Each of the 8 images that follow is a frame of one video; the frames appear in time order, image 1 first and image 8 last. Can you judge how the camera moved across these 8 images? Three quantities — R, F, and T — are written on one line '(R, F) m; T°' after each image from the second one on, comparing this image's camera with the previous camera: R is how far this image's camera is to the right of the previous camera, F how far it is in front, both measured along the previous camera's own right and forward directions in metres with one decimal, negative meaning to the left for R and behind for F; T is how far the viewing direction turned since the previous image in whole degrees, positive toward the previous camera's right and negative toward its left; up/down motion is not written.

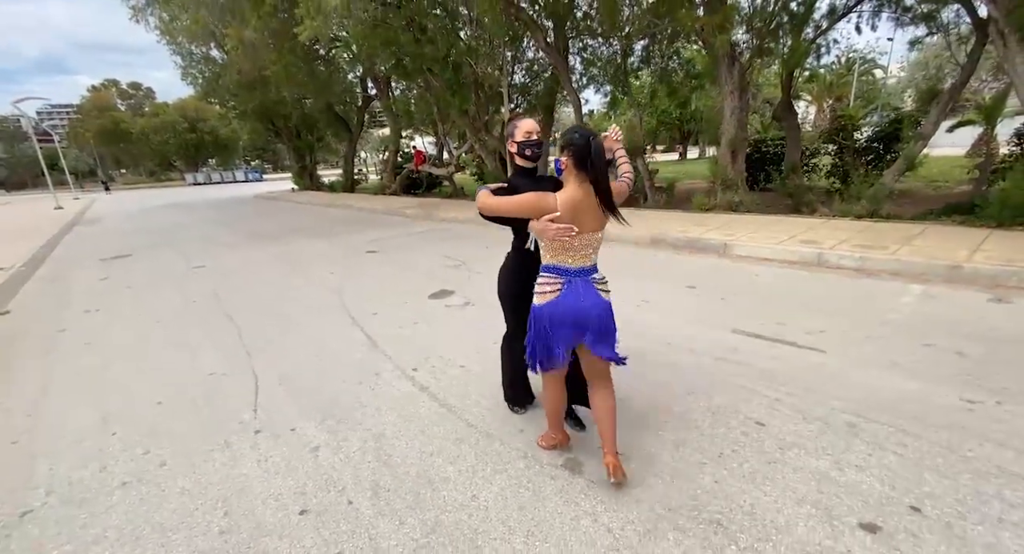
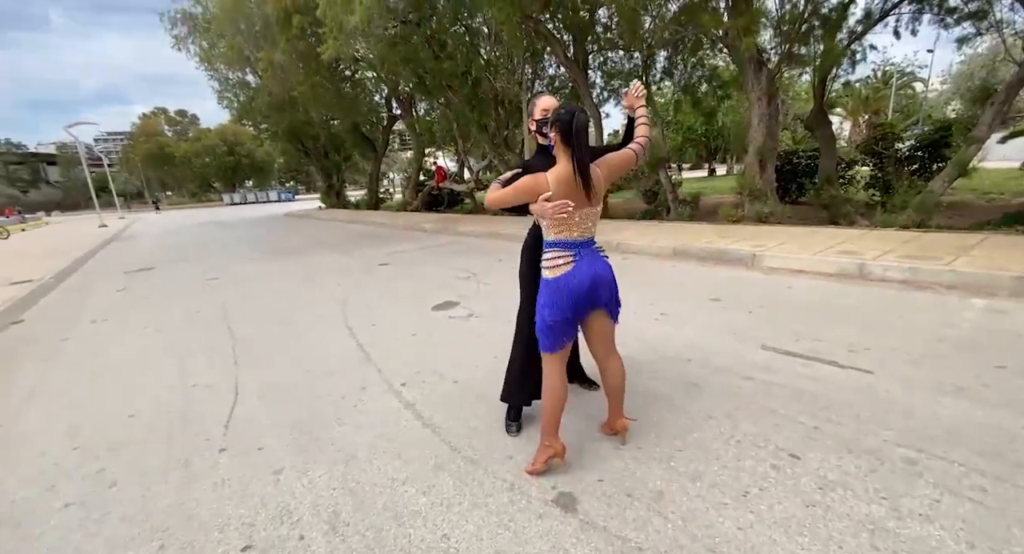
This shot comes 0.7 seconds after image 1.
(+0.2, +0.4) m; -3°
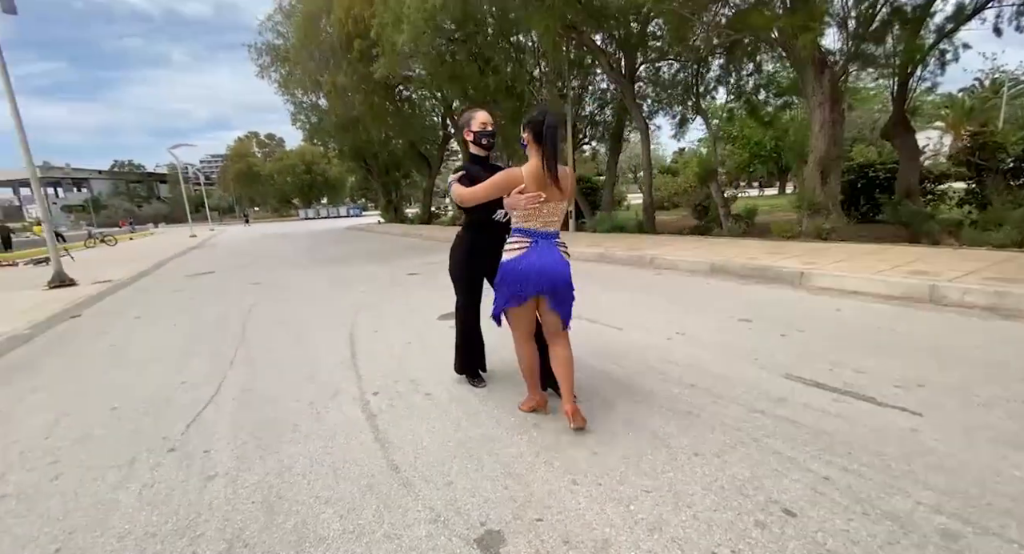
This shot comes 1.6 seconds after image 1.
(+0.6, +0.4) m; -7°
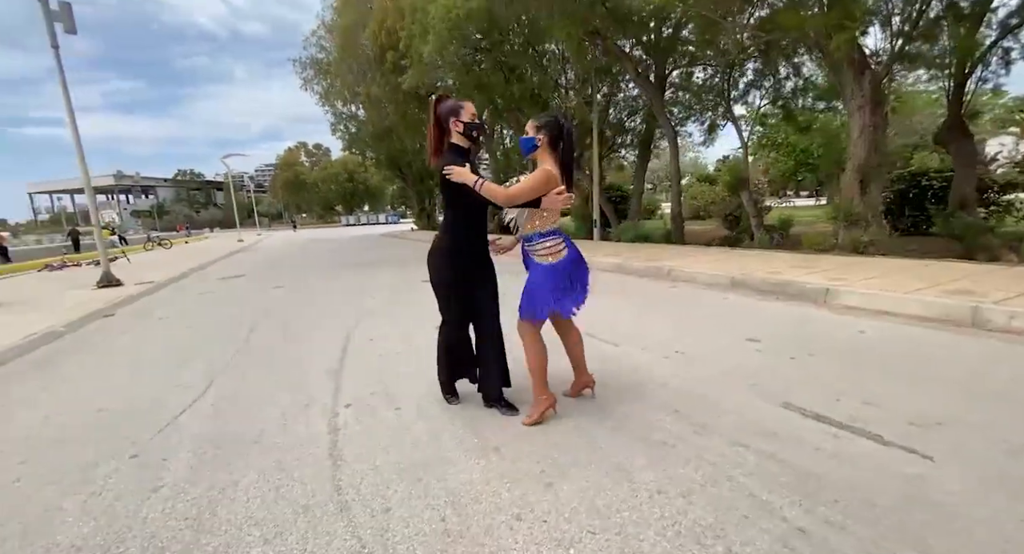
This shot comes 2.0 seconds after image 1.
(+0.4, +0.2) m; -5°
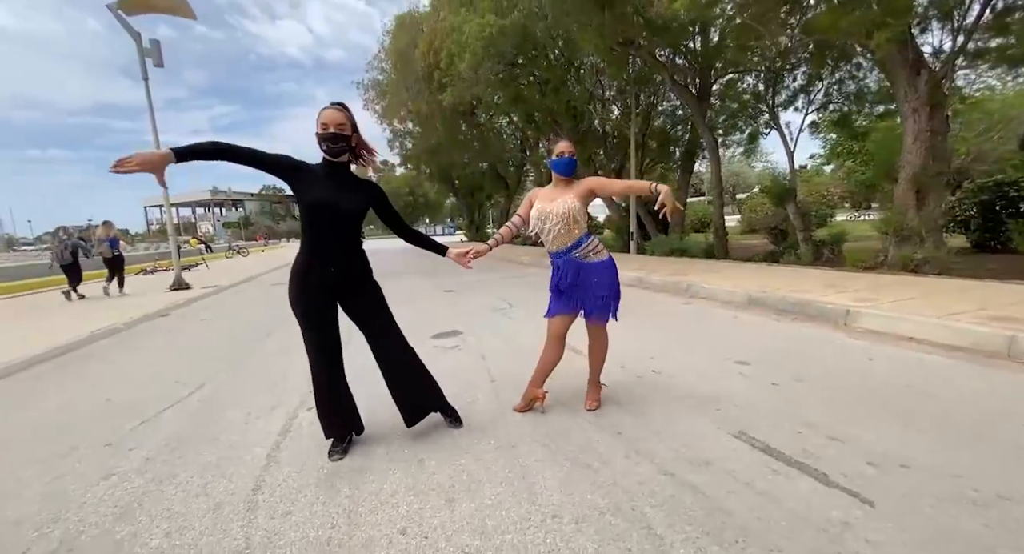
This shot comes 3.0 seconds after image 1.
(+0.8, +0.1) m; -7°
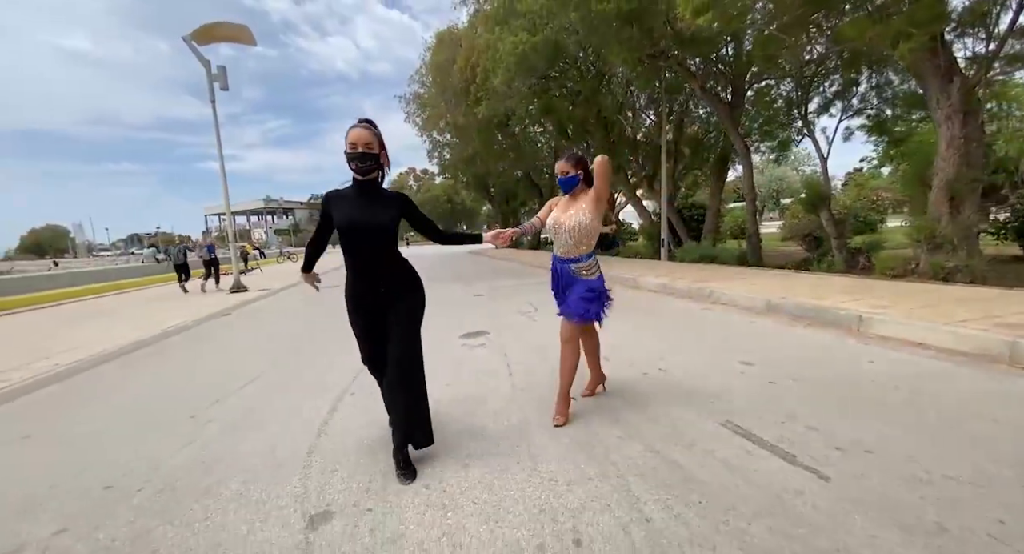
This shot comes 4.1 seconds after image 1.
(+0.2, -0.4) m; -5°
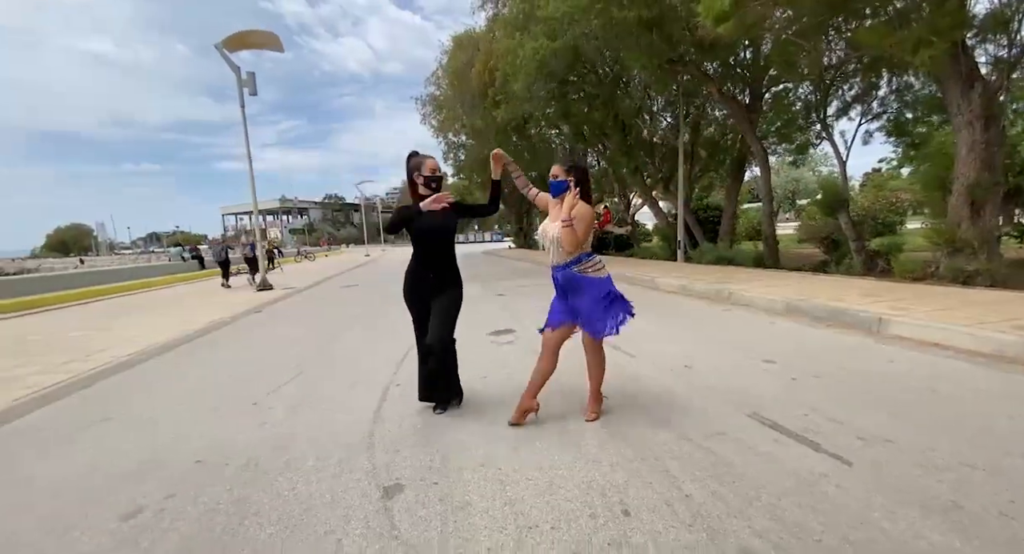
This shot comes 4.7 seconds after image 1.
(-0.2, -0.3) m; -1°
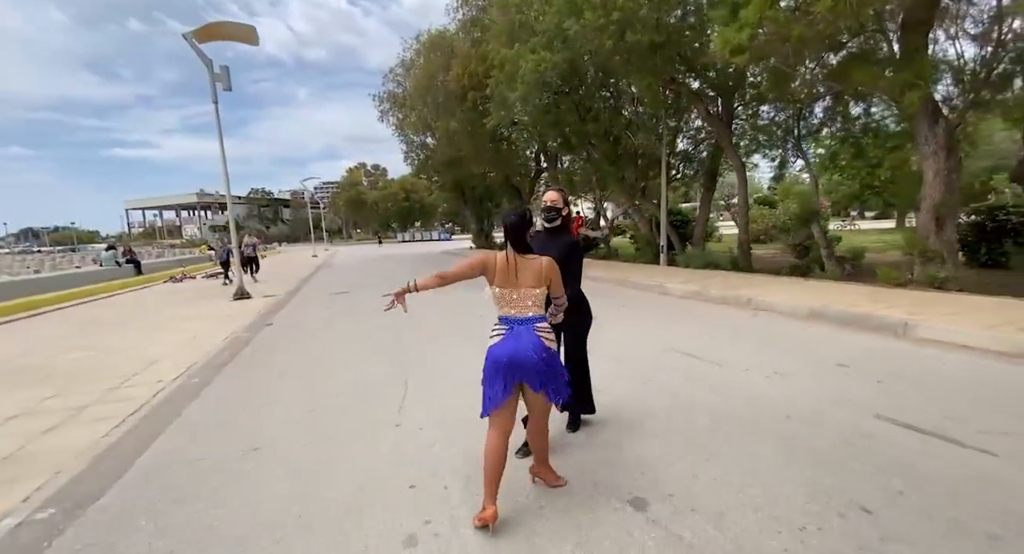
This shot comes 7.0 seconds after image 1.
(-1.9, -0.1) m; +8°
